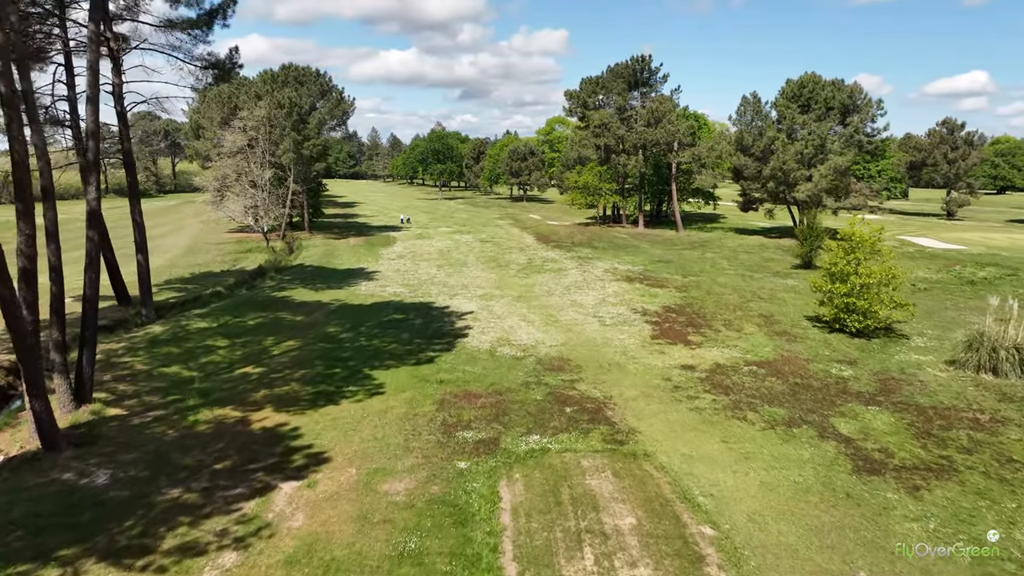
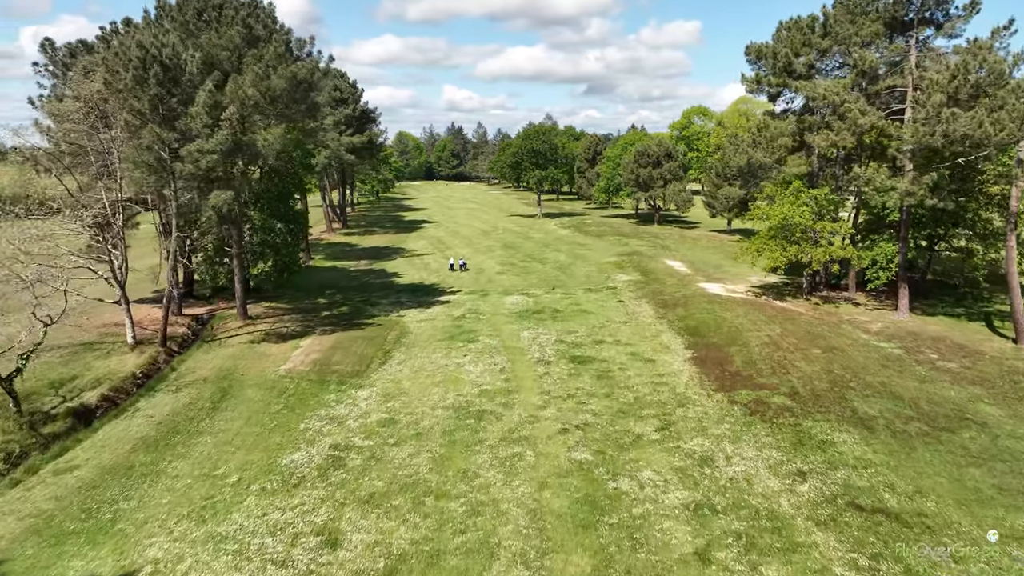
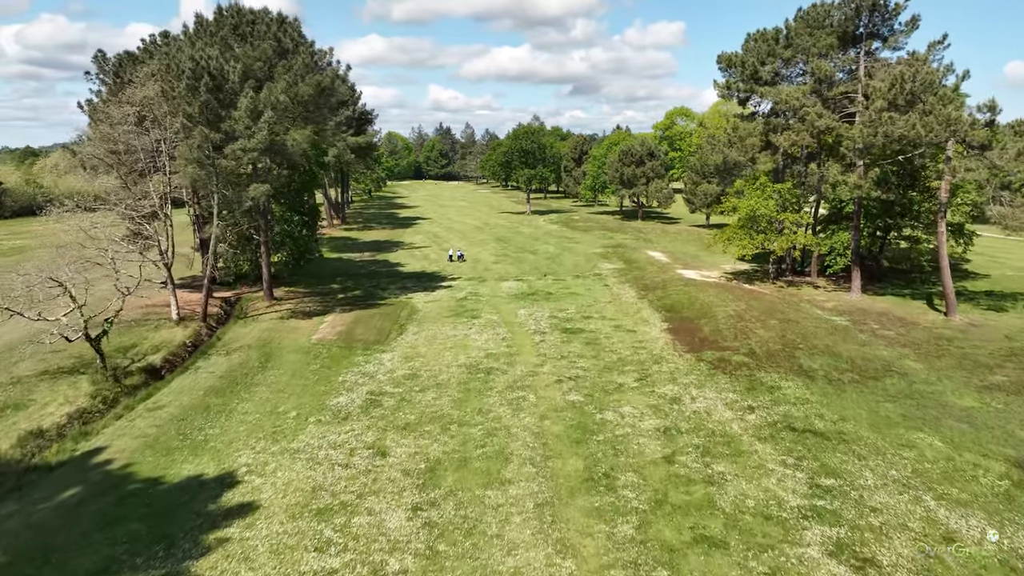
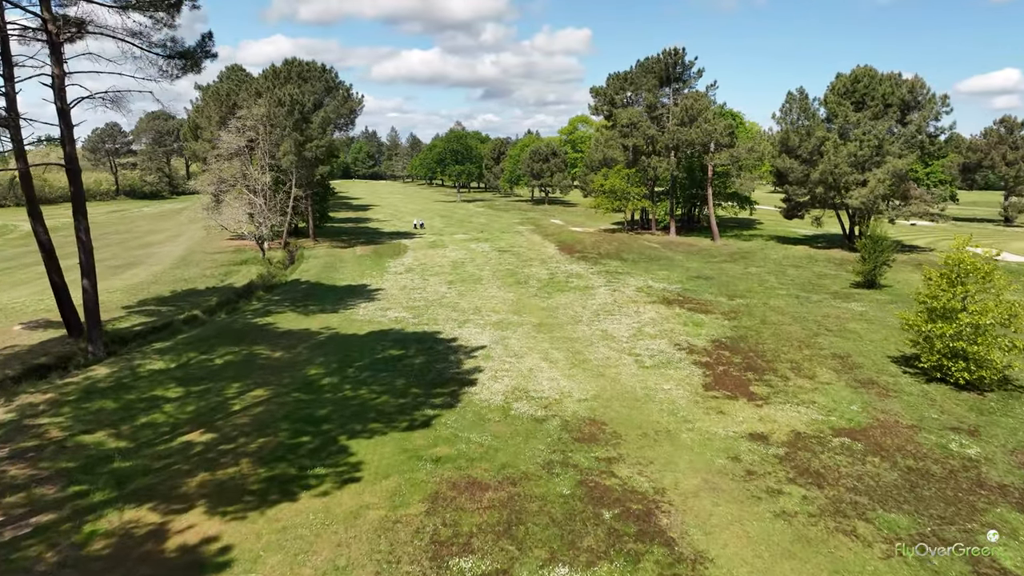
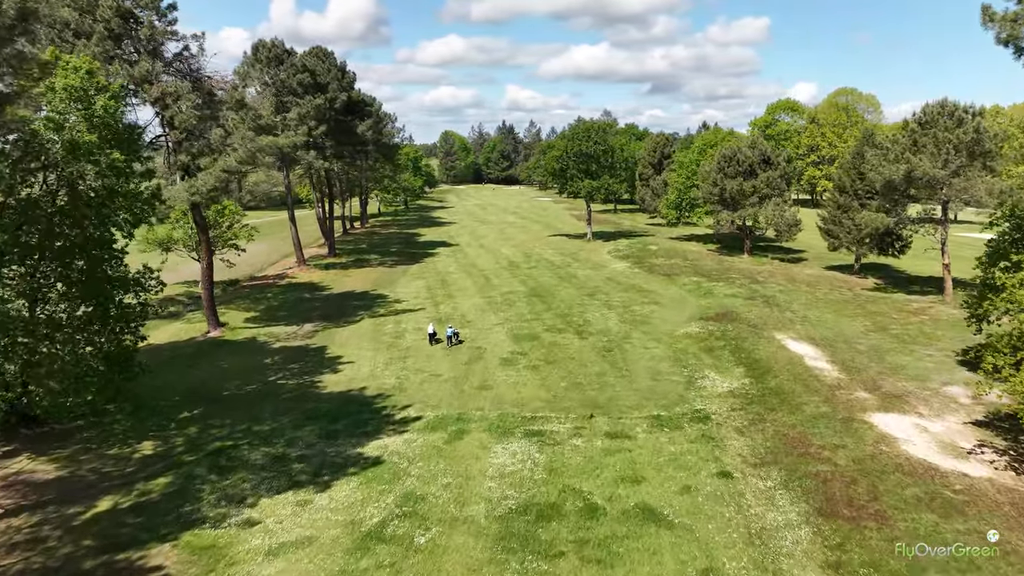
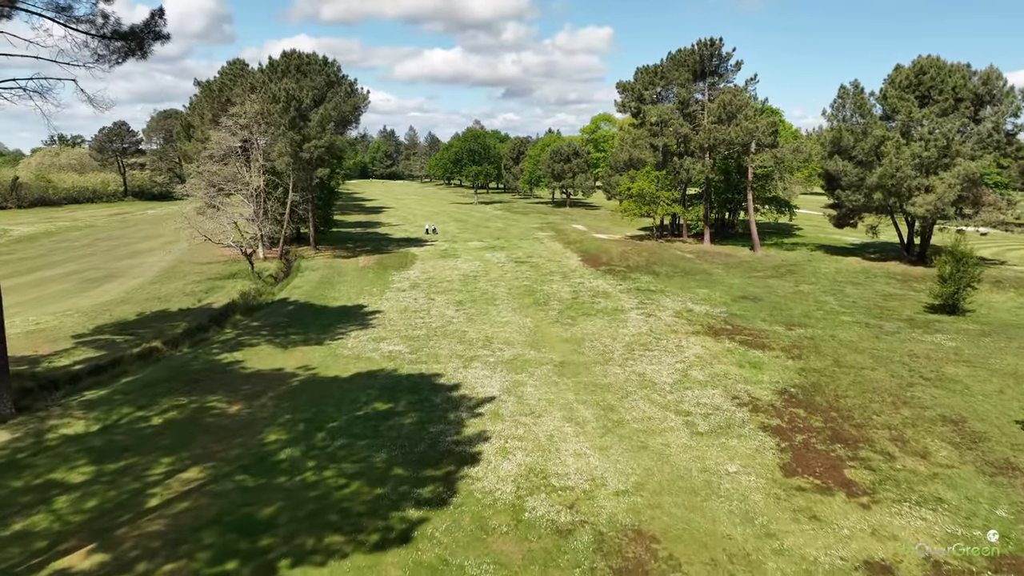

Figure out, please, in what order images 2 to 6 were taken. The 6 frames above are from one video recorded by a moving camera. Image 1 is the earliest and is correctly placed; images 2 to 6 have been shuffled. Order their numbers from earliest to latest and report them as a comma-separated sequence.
4, 6, 3, 2, 5
